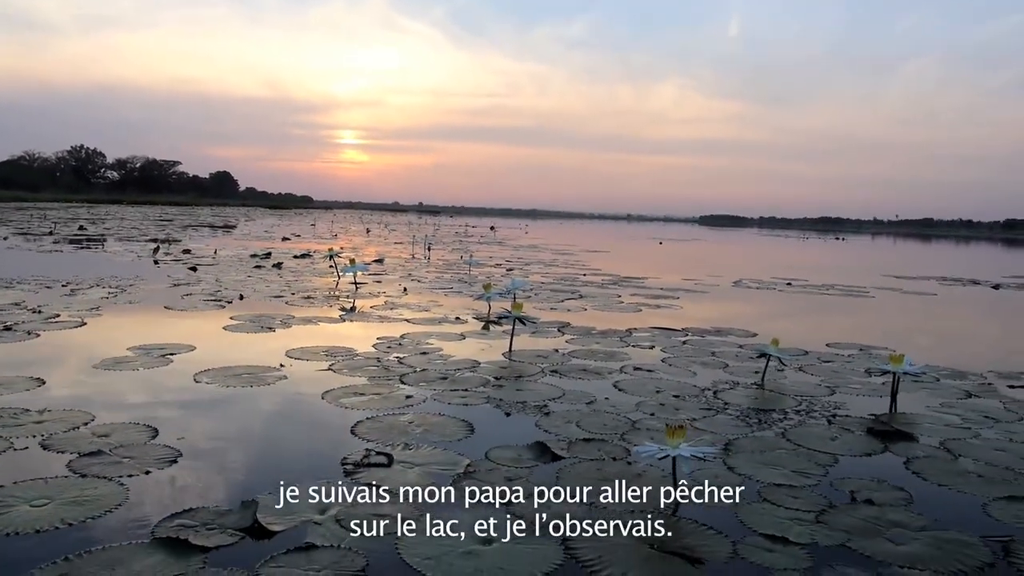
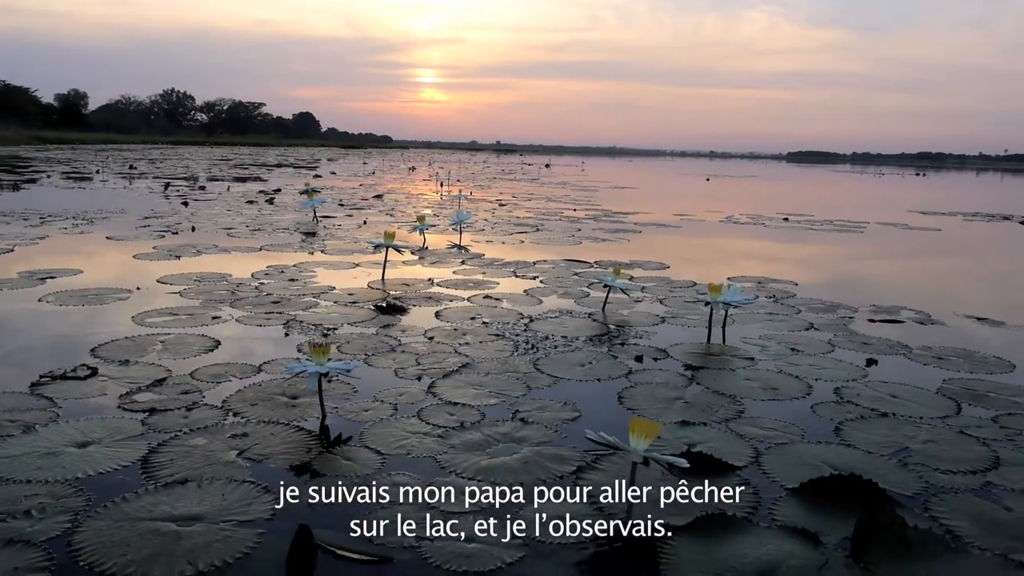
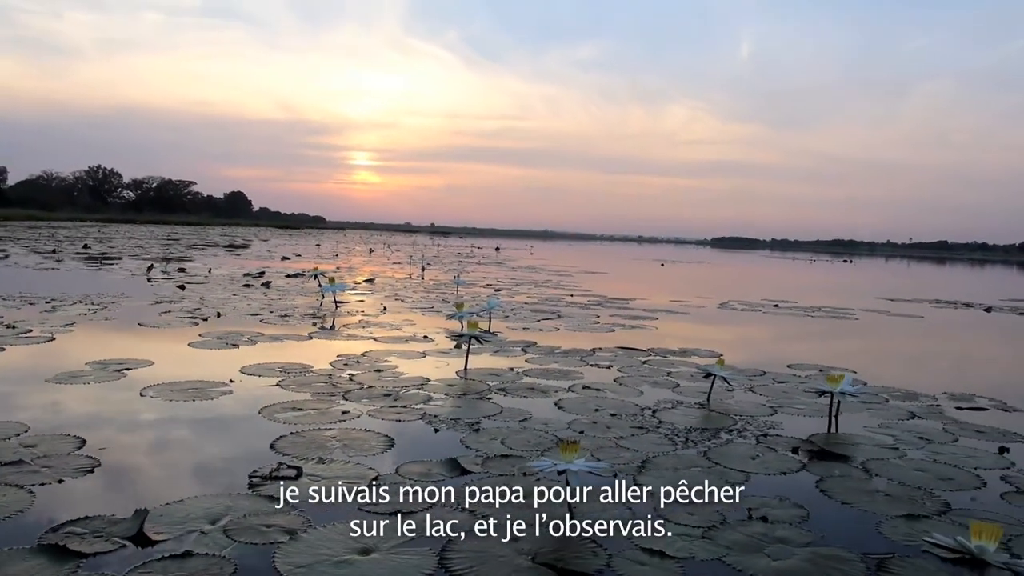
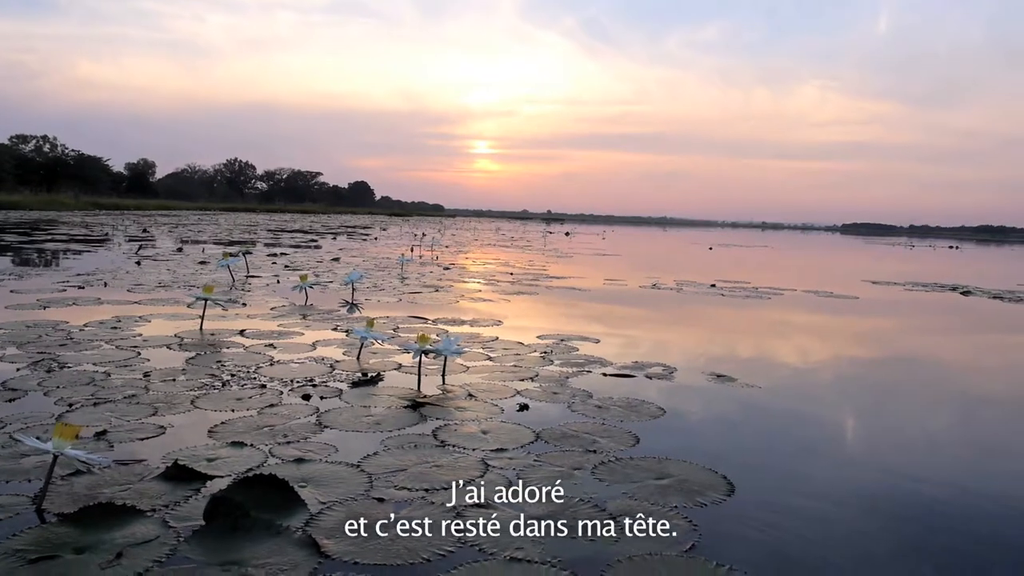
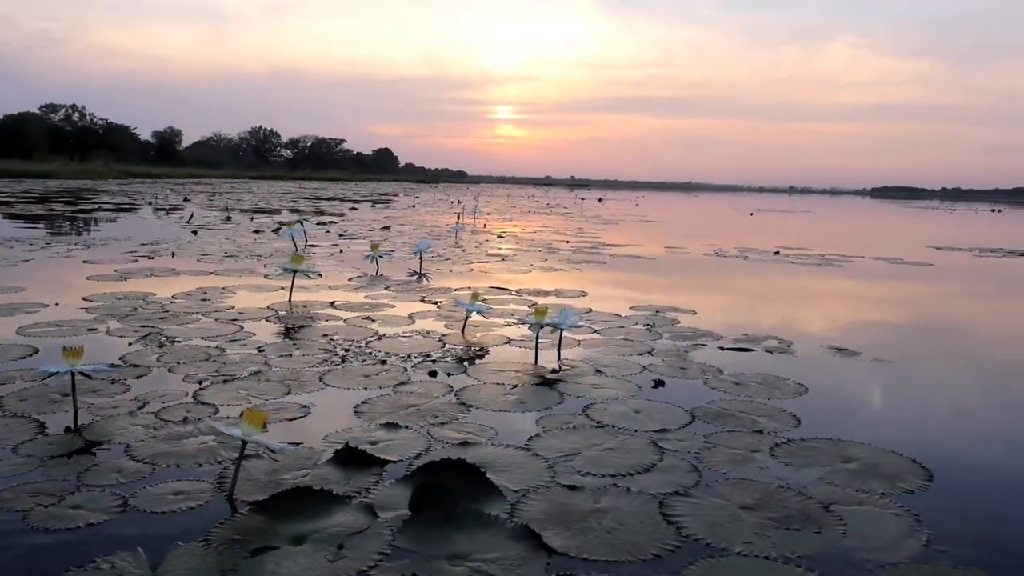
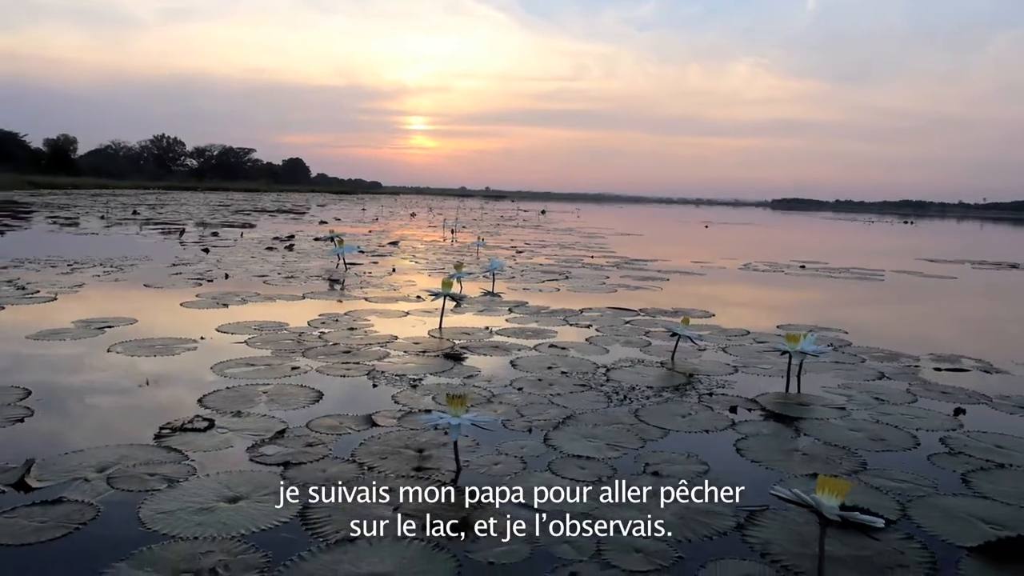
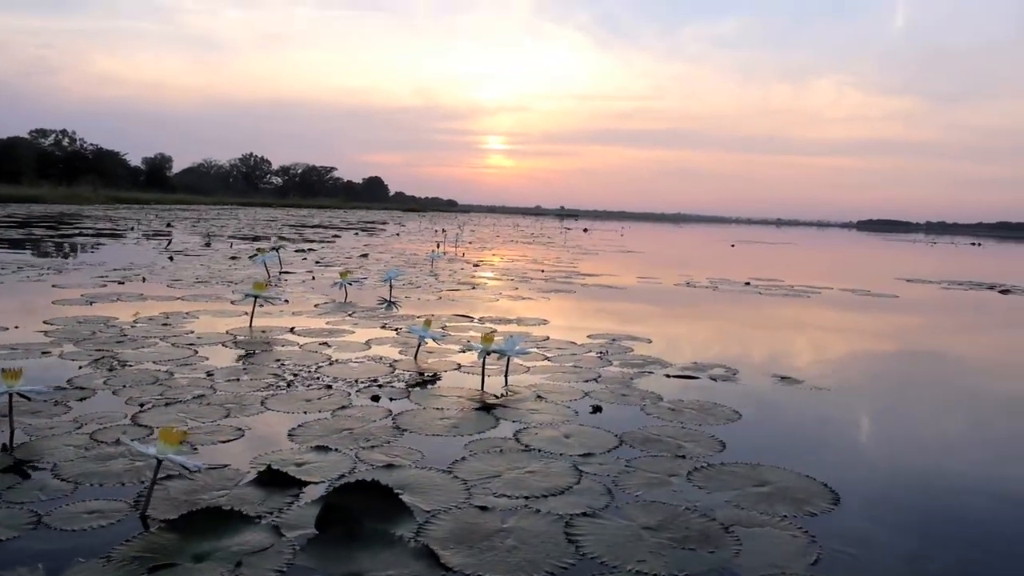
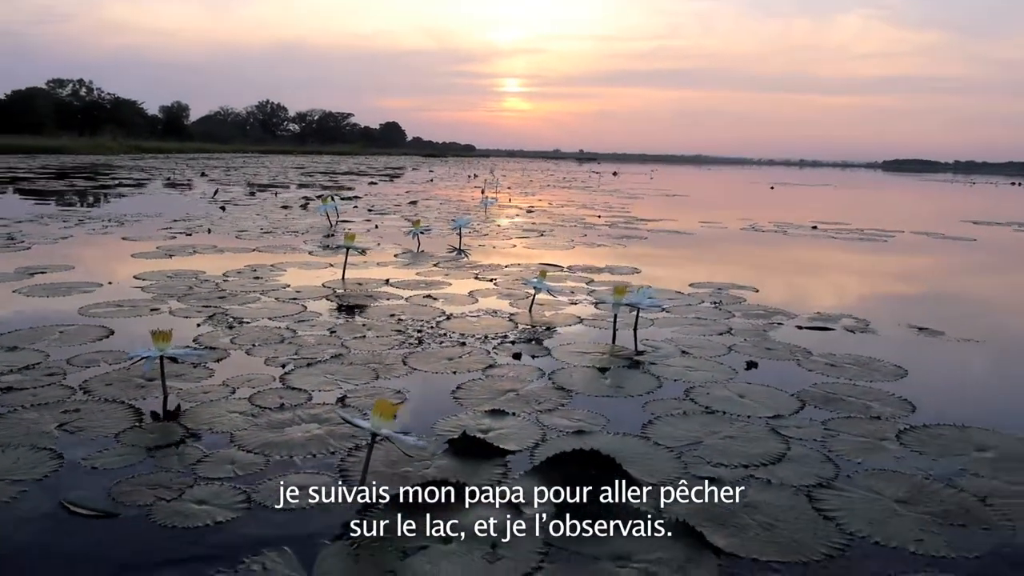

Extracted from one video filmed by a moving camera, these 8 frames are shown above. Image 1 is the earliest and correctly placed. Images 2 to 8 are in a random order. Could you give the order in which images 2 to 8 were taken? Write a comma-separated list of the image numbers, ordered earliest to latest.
3, 6, 2, 8, 5, 7, 4
